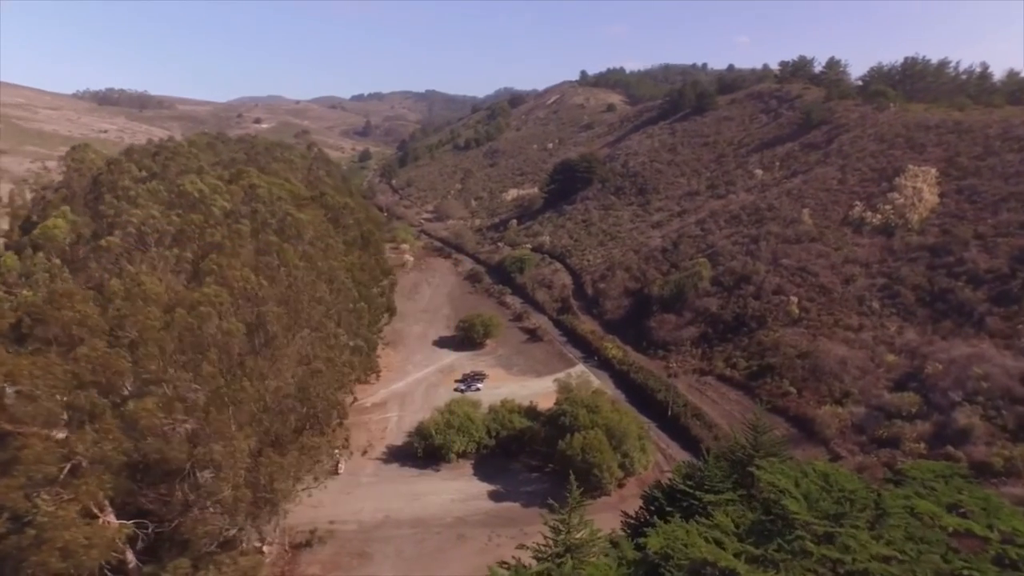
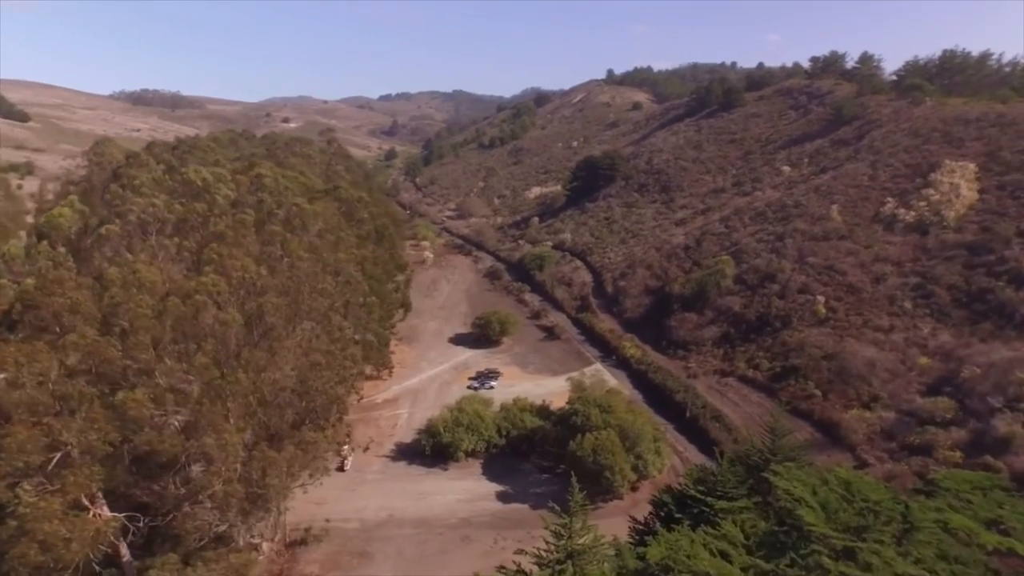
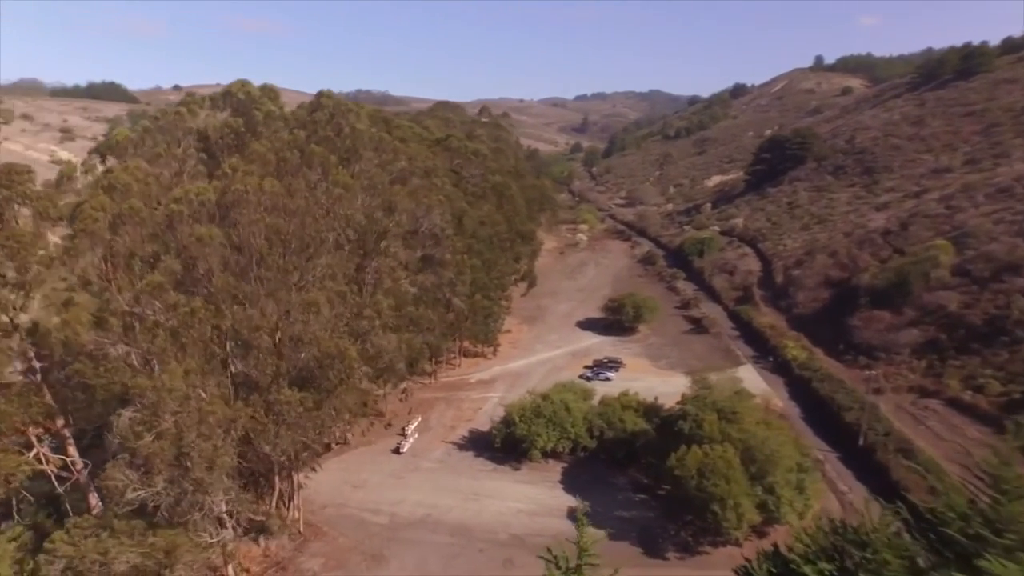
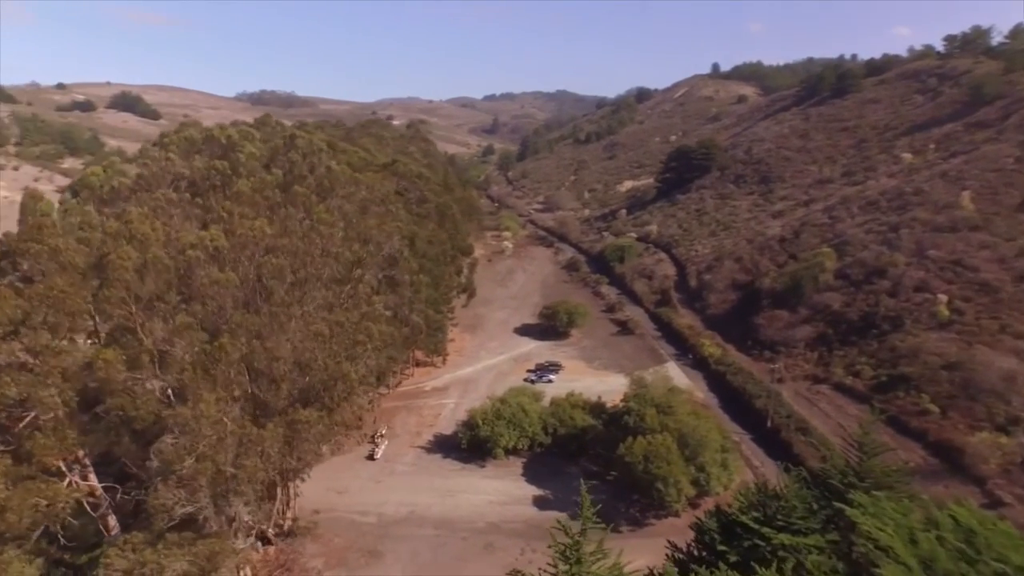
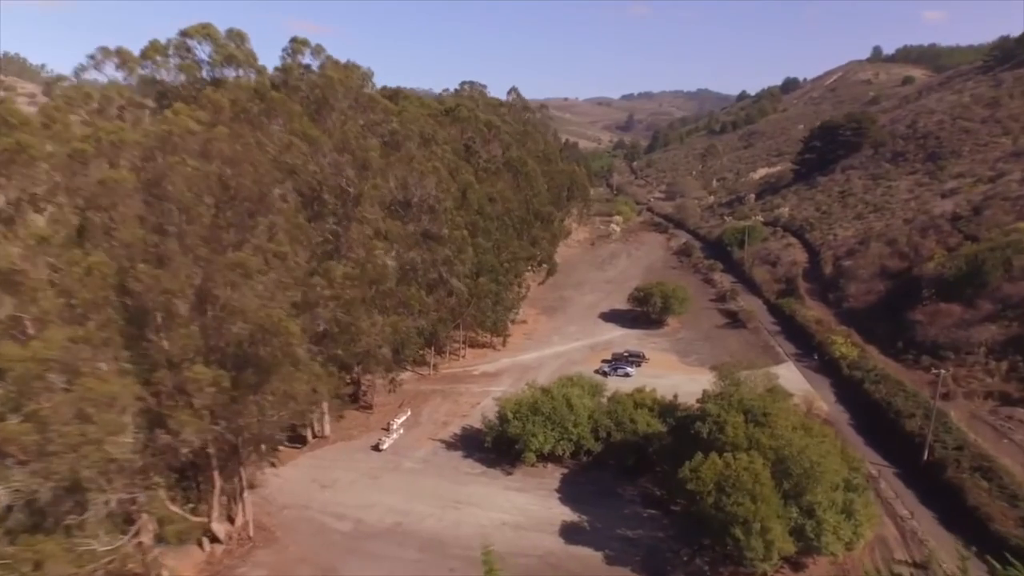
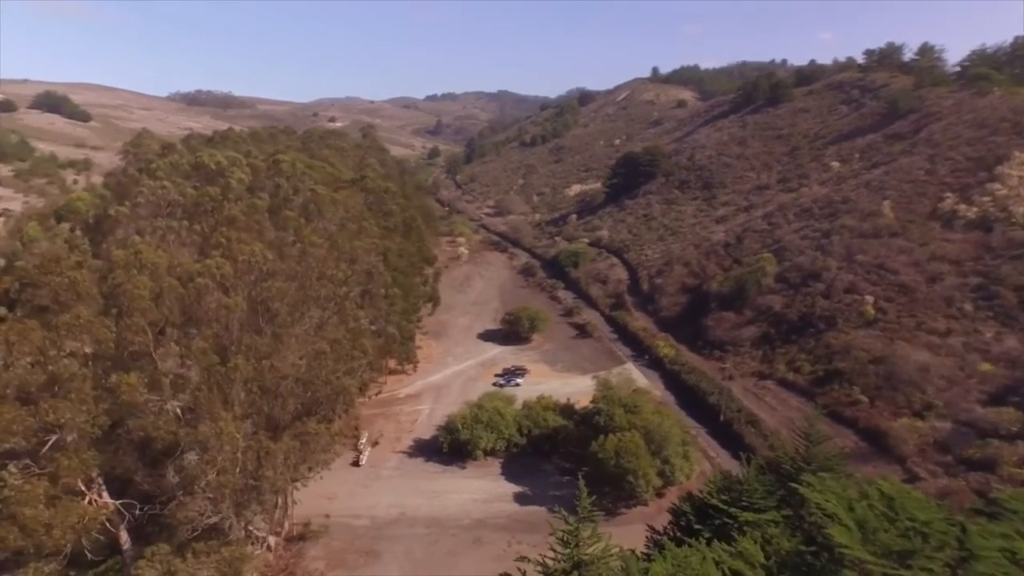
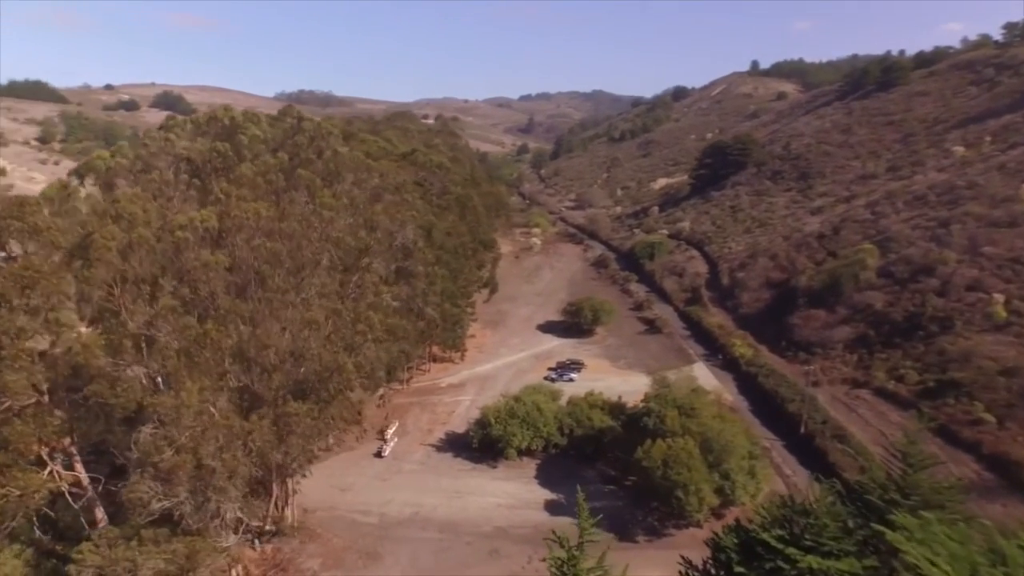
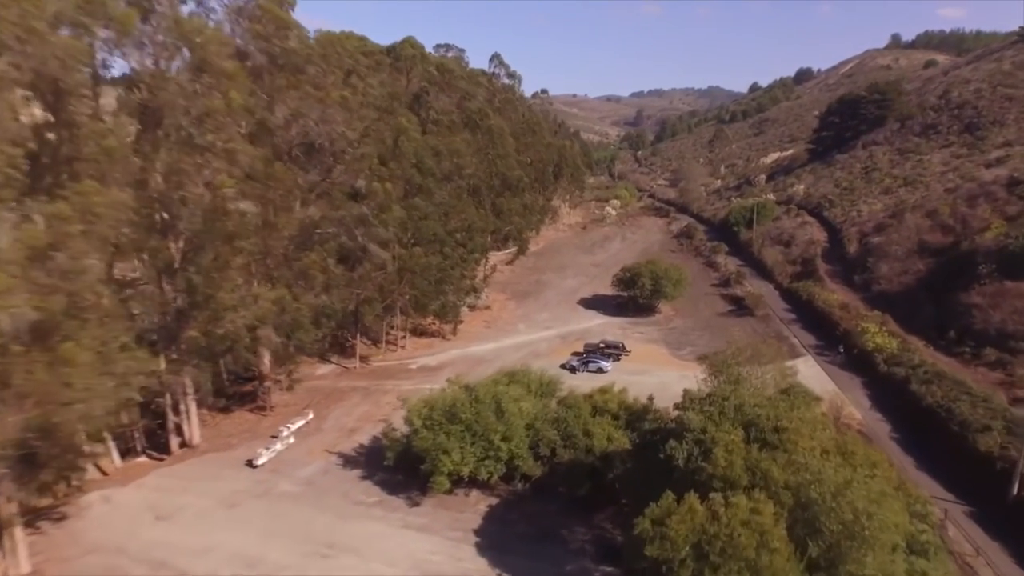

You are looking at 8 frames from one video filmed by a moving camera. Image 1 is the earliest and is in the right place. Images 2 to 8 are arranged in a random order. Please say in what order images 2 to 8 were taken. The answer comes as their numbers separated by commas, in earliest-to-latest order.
2, 6, 4, 7, 3, 5, 8
